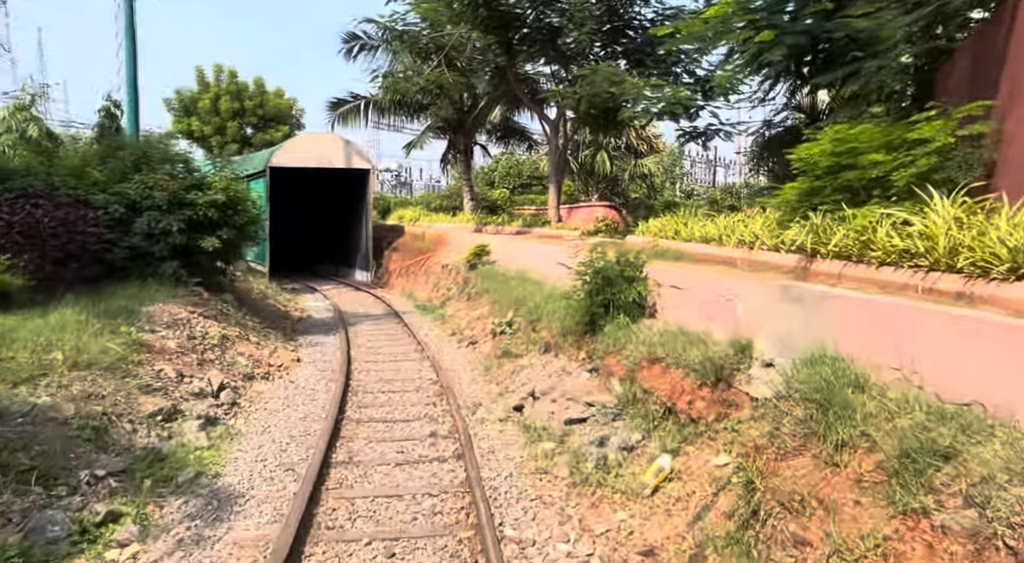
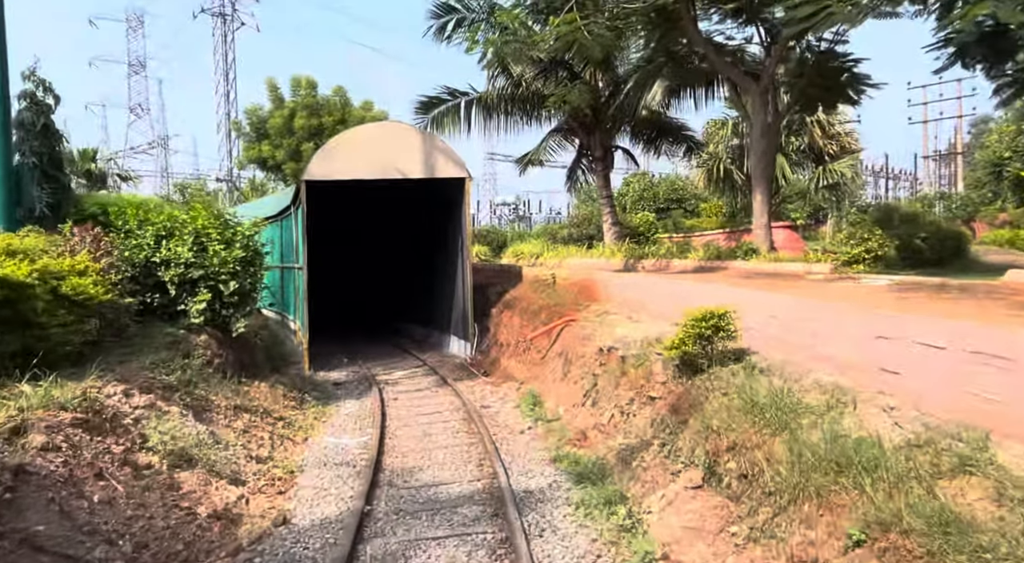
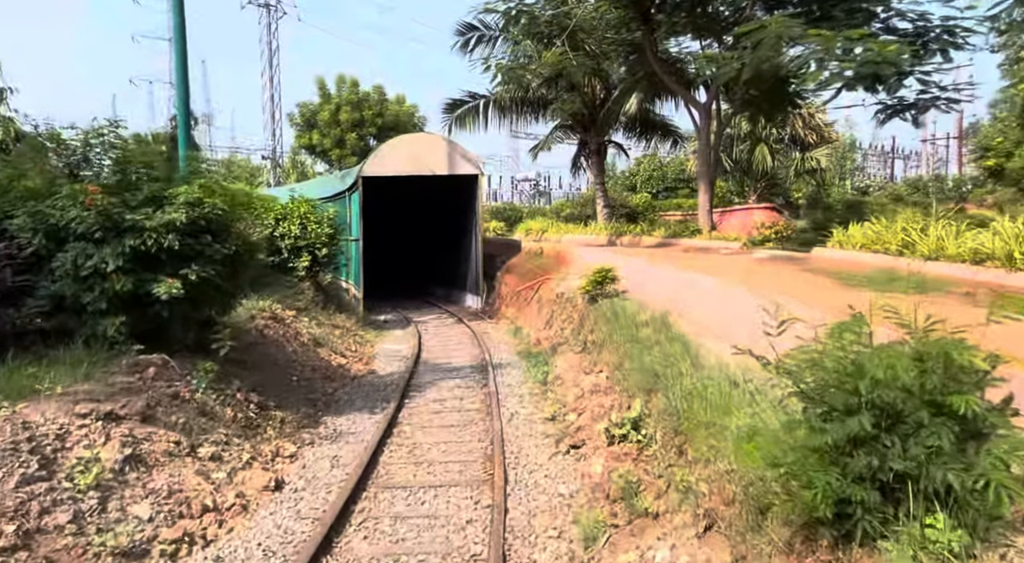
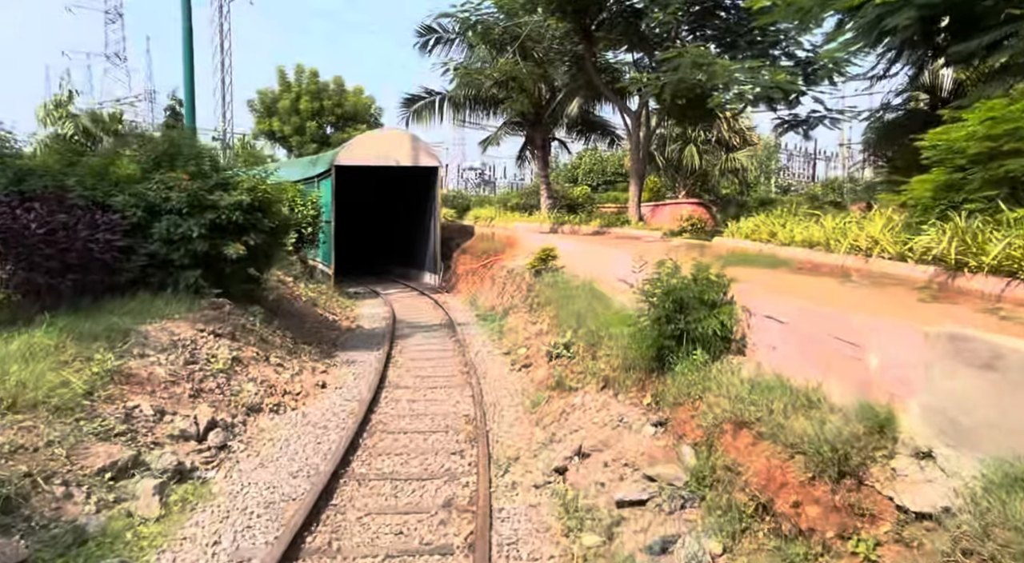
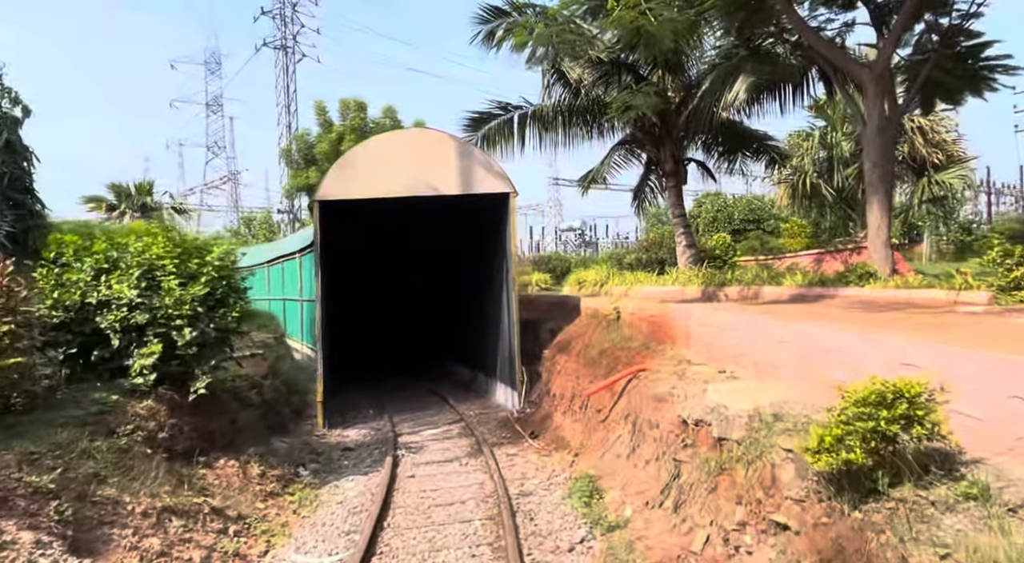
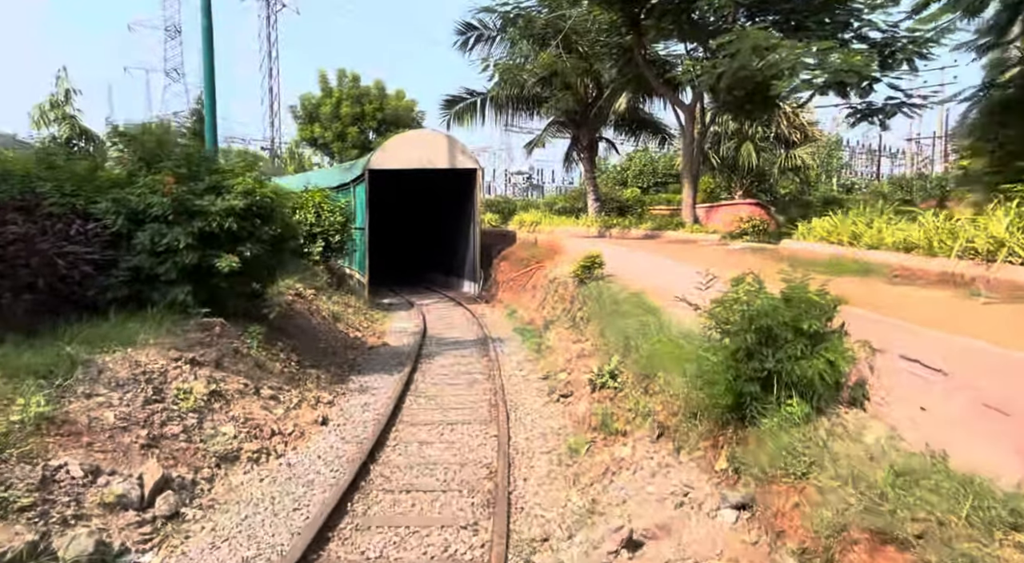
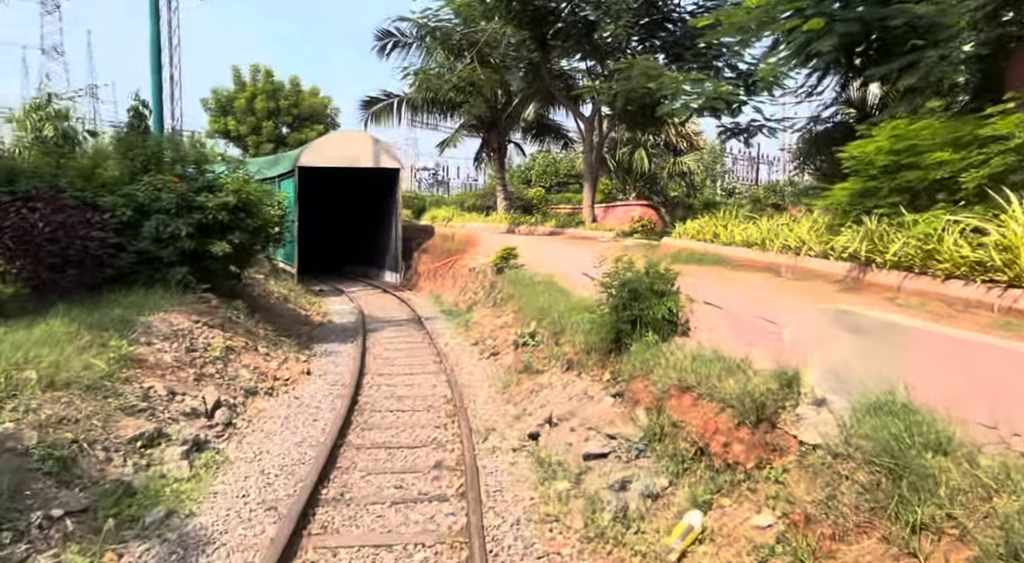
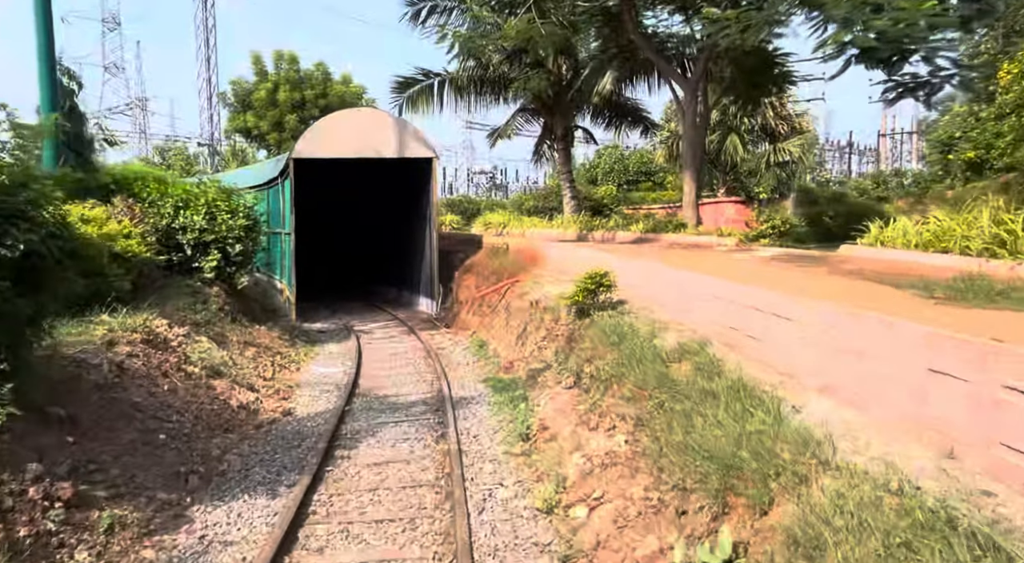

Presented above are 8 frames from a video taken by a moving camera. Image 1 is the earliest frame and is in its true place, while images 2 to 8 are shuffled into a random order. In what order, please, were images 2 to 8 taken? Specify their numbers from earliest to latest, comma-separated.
7, 4, 6, 3, 8, 2, 5
